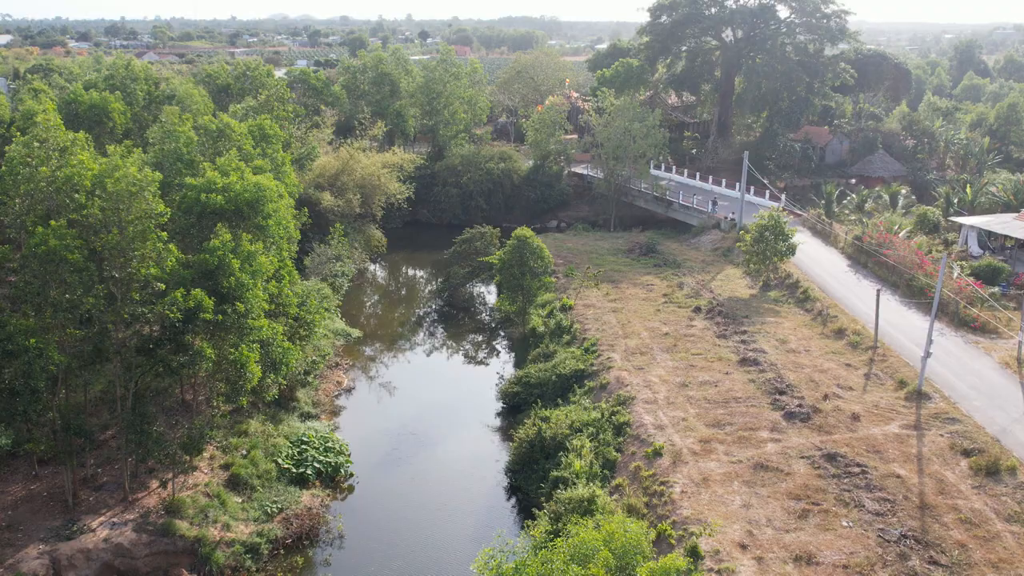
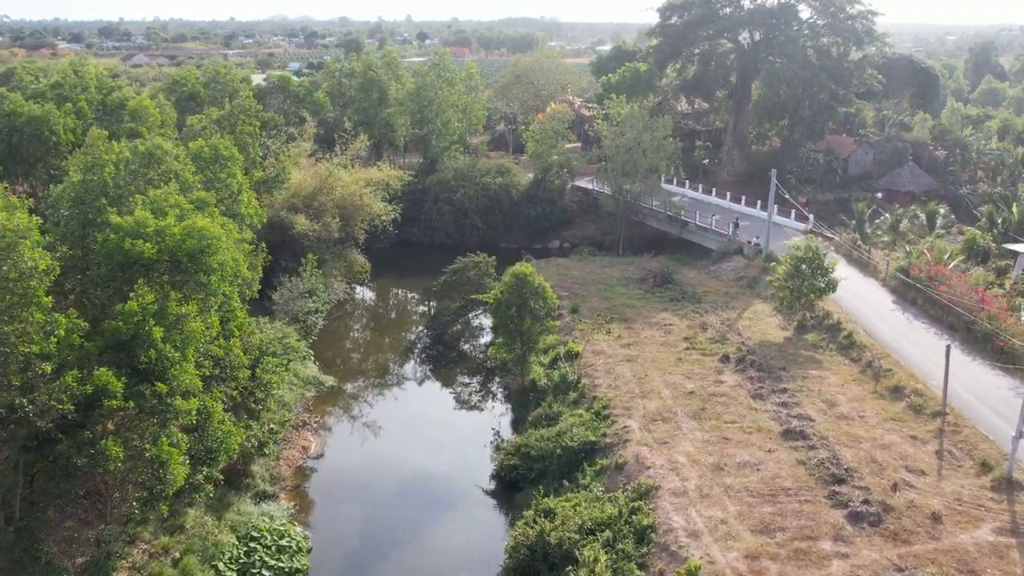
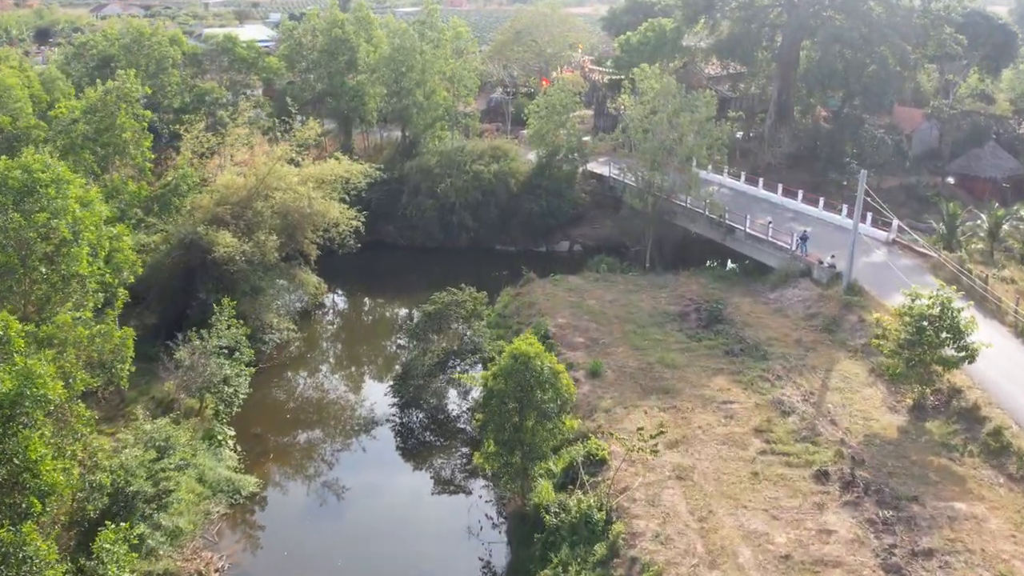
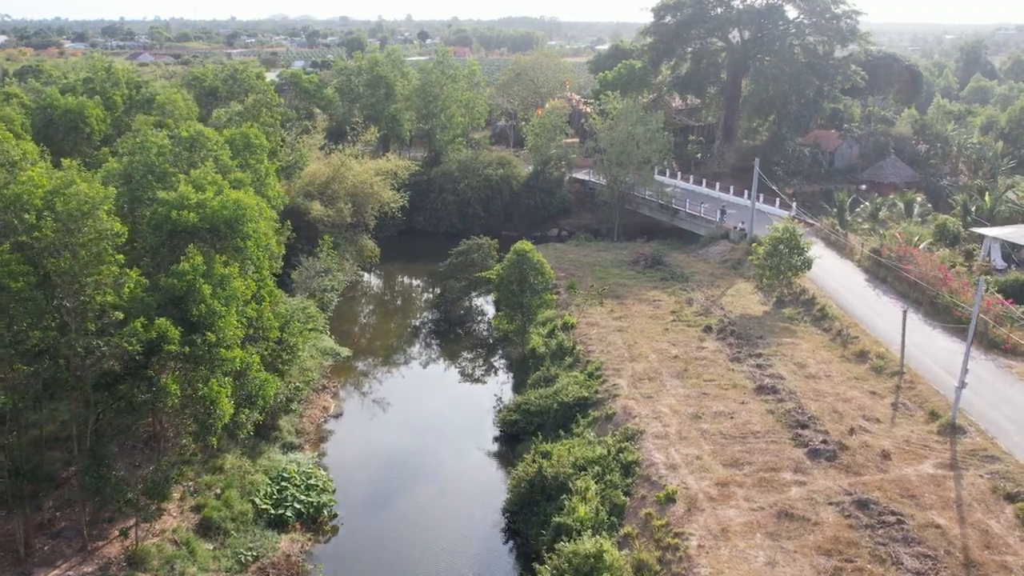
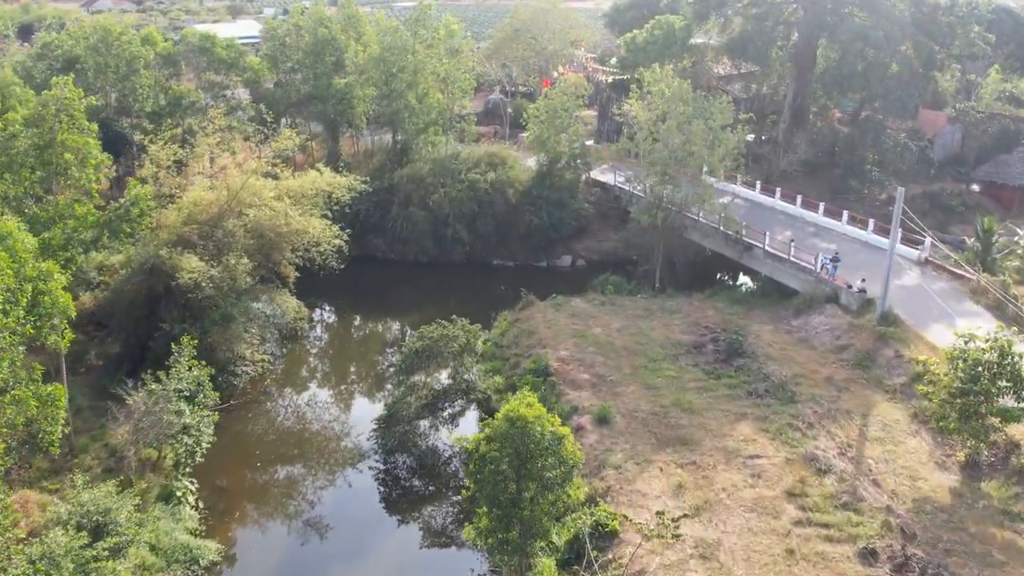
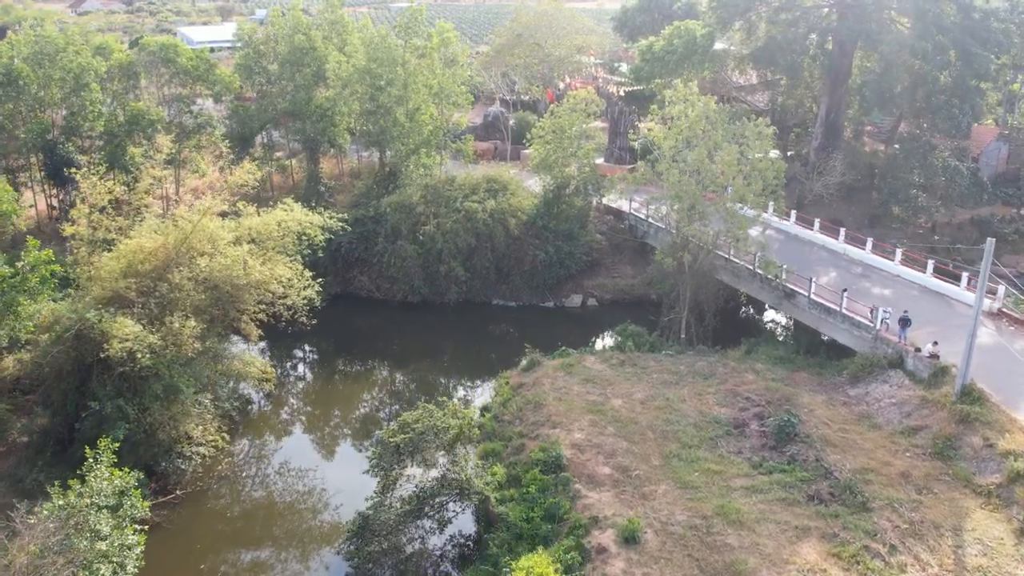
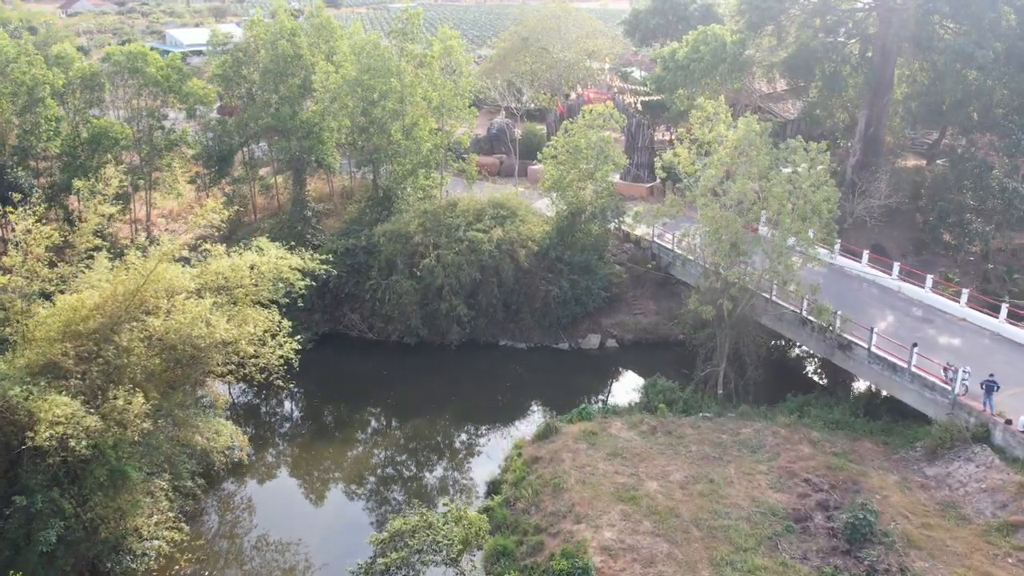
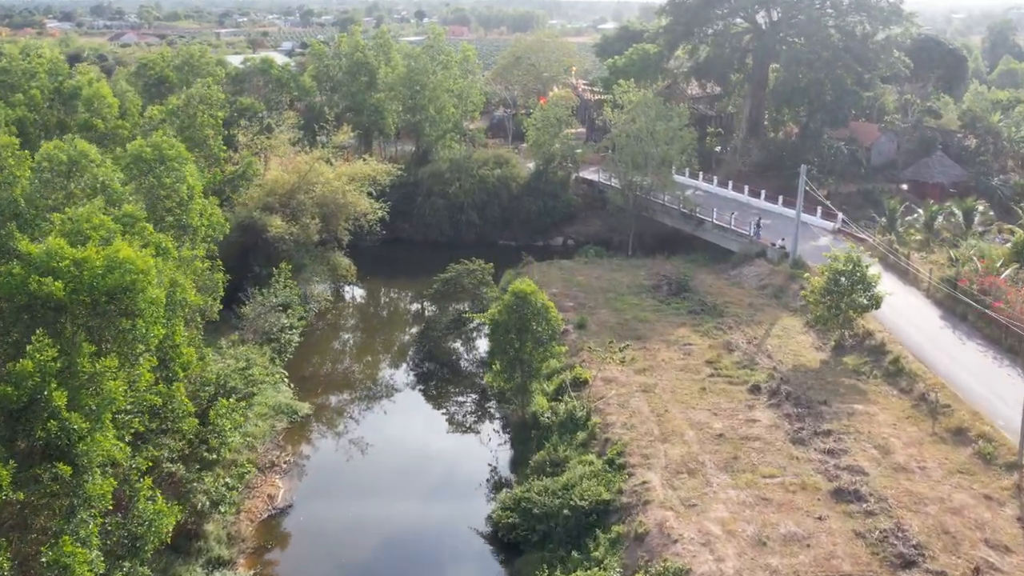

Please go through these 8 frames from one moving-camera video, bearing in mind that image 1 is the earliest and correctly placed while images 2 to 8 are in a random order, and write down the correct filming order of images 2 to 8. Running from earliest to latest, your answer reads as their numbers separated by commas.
4, 2, 8, 3, 5, 6, 7
